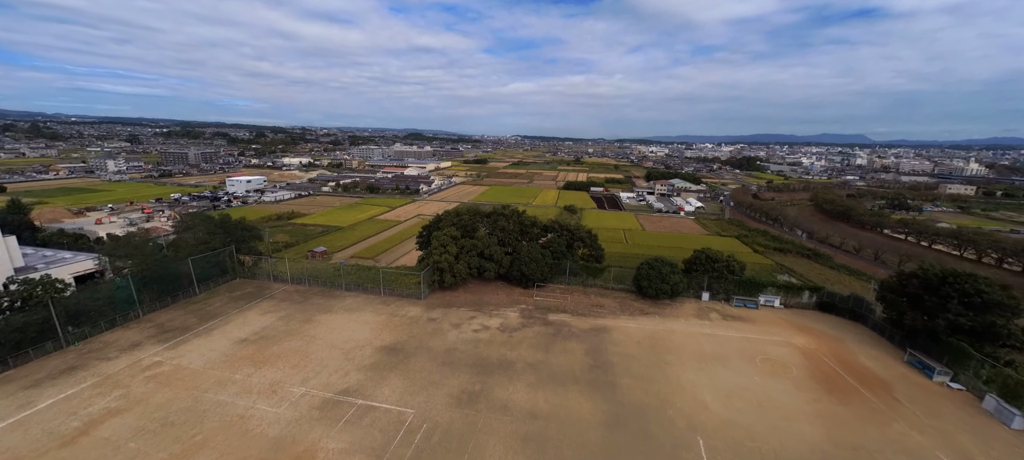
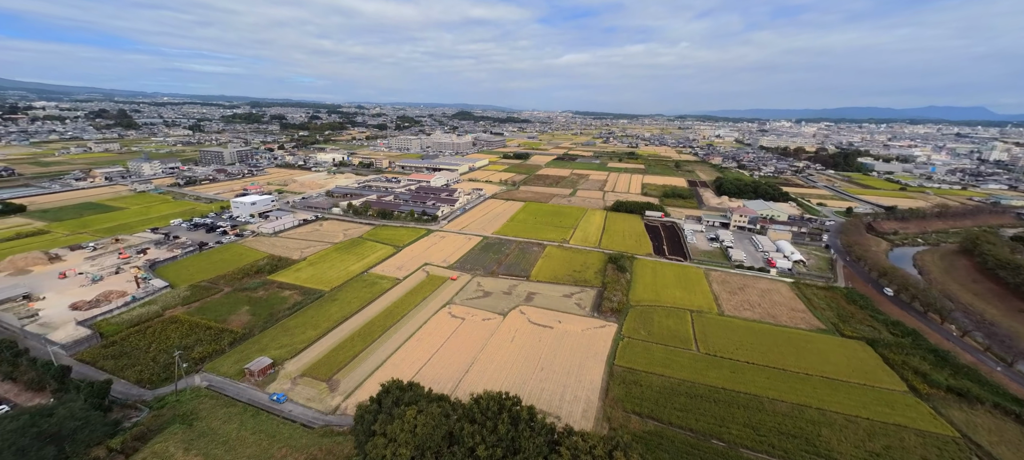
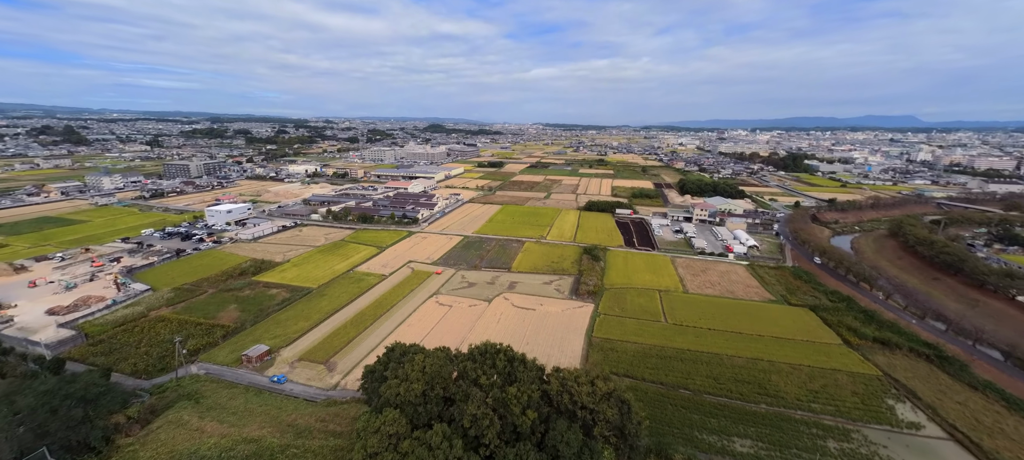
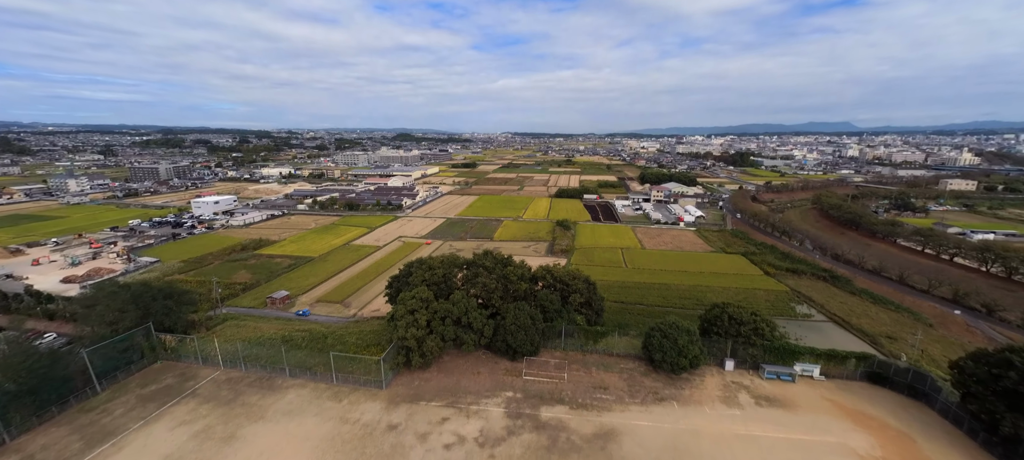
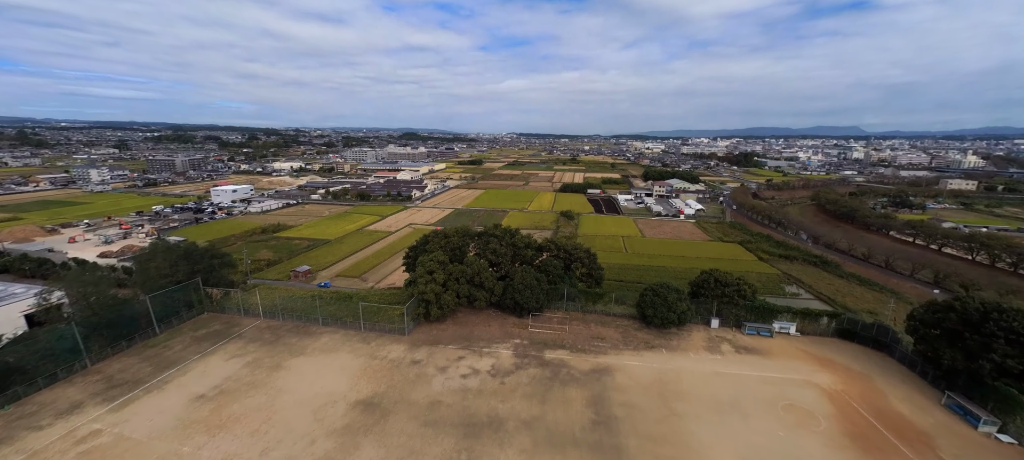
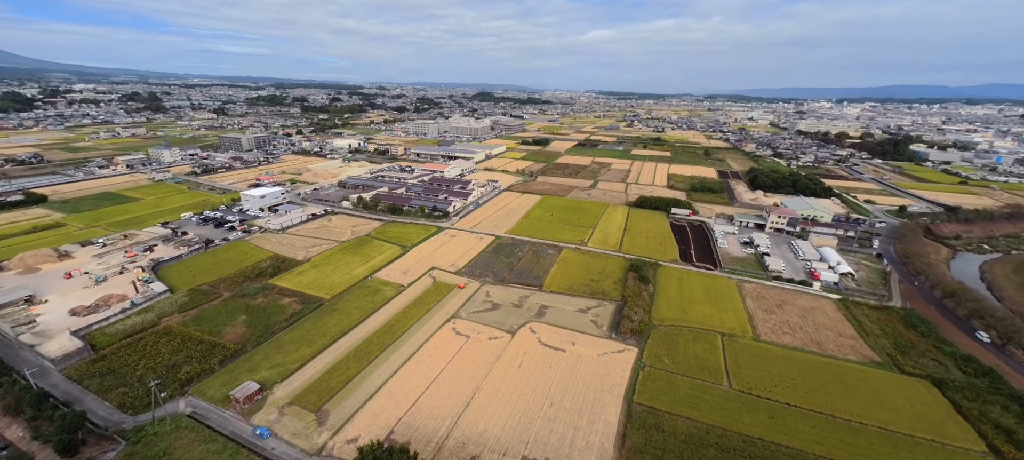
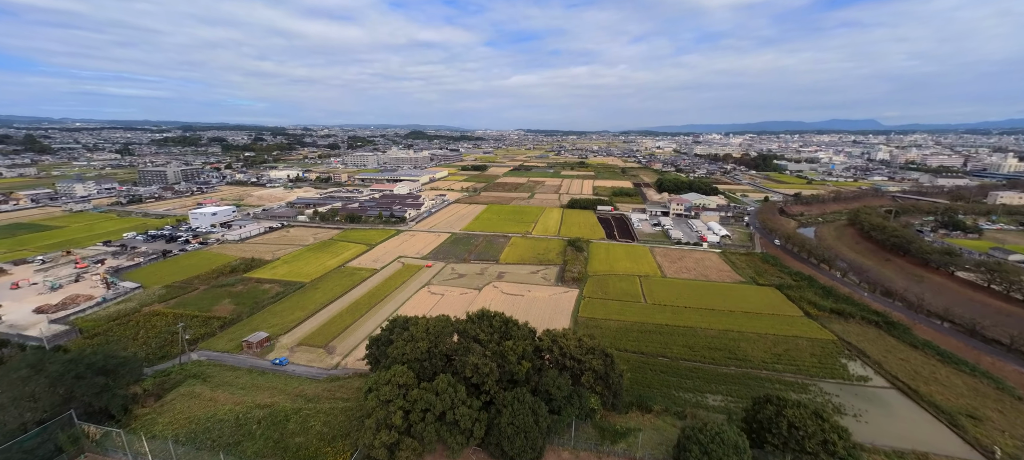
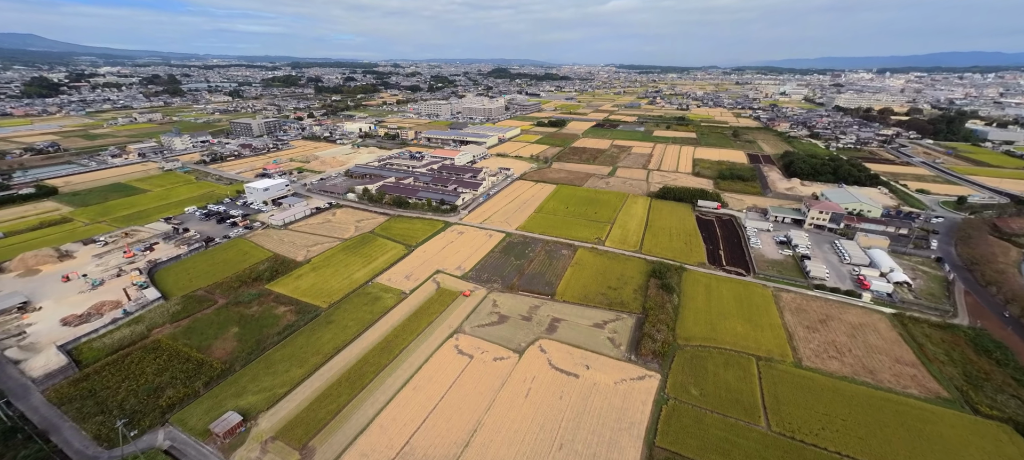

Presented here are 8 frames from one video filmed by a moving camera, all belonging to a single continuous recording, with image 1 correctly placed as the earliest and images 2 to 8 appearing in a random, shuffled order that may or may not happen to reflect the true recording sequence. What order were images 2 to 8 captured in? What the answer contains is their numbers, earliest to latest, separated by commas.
5, 4, 7, 3, 2, 6, 8
